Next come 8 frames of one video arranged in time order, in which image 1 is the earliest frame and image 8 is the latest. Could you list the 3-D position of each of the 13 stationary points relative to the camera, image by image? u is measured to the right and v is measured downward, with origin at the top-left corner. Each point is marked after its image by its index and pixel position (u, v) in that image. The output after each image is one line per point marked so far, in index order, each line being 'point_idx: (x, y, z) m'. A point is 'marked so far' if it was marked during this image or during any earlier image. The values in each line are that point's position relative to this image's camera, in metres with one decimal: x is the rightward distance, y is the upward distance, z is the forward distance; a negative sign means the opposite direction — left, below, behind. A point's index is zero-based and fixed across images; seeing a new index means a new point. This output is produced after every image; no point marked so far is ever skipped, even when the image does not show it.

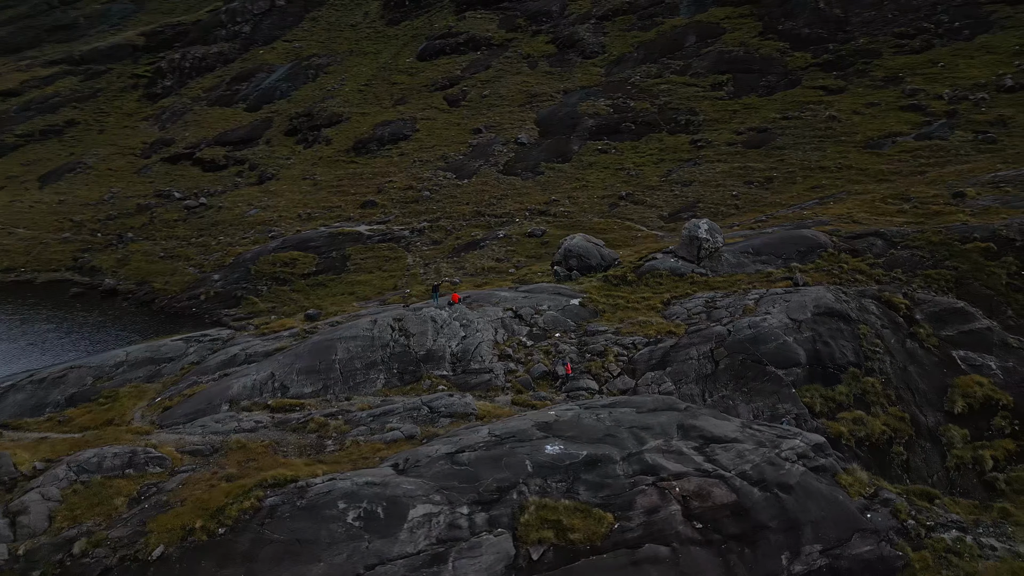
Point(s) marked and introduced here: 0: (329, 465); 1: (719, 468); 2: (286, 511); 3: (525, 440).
0: (-4.6, -4.5, +18.6) m
1: (+5.2, -4.5, +18.2) m
2: (-5.1, -5.0, +16.5) m
3: (+0.4, -3.8, +18.3) m
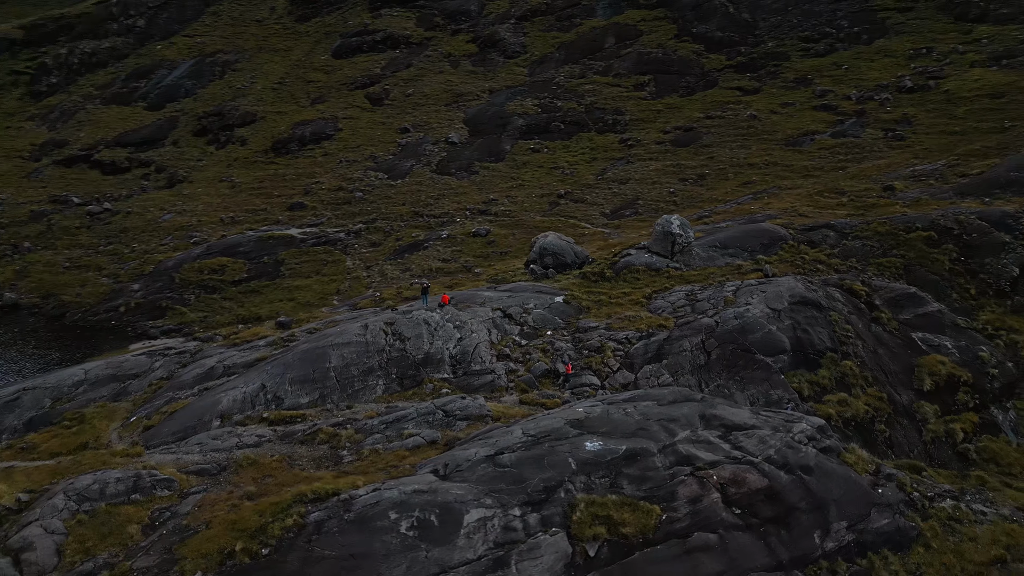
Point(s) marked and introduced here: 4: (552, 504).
0: (-3.6, -4.6, +17.9) m
1: (+6.1, -4.3, +18.8) m
2: (-3.9, -5.2, +15.8) m
3: (+1.3, -3.8, +18.3) m
4: (+0.9, -4.9, +16.7) m
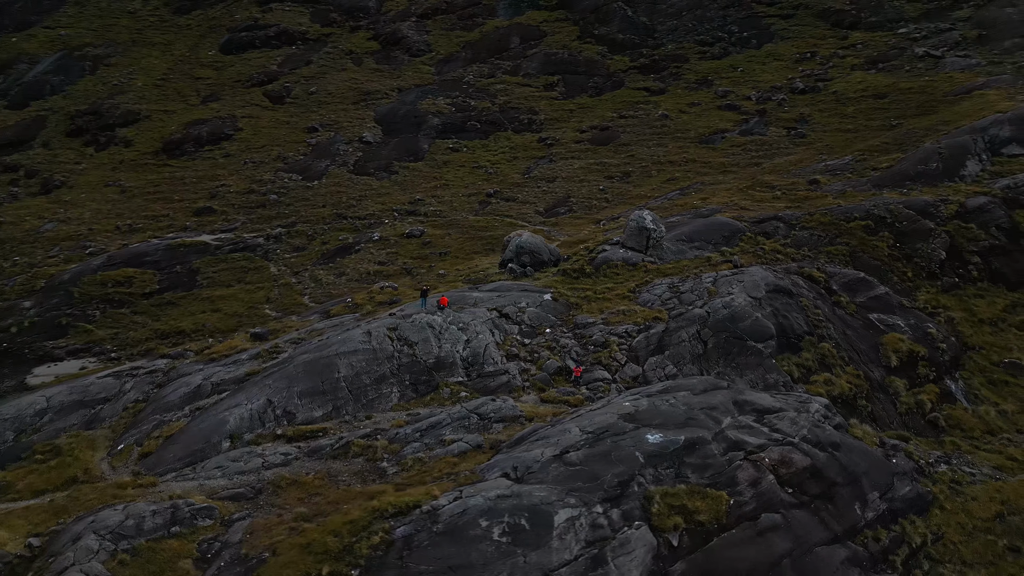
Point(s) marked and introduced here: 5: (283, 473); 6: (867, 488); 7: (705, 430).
0: (-2.0, -4.7, +17.3) m
1: (+7.4, -4.0, +19.7) m
2: (-1.8, -5.2, +15.2) m
3: (+2.8, -3.7, +18.5) m
4: (+2.7, -4.8, +16.8) m
5: (-6.0, -4.9, +19.2) m
6: (+9.6, -5.4, +19.7) m
7: (+5.0, -3.7, +18.9) m
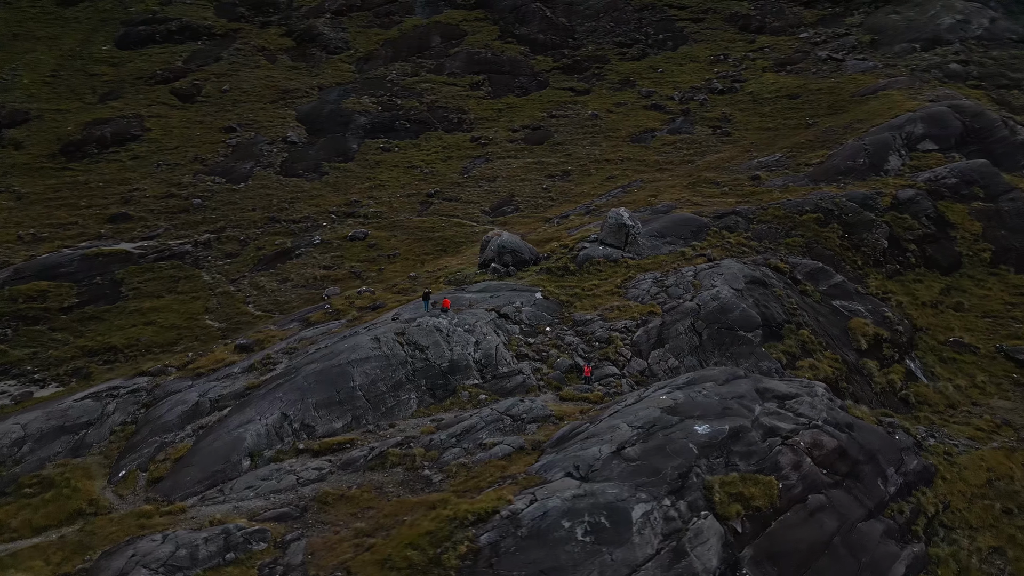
0: (-0.5, -4.7, +17.0) m
1: (+8.5, -3.8, +20.7) m
2: (0.0, -5.3, +14.9) m
3: (+4.0, -3.6, +18.8) m
4: (+4.2, -4.7, +17.1) m
5: (-4.7, -5.0, +18.3) m
6: (+10.7, -5.1, +20.9) m
7: (+6.2, -3.5, +19.5) m
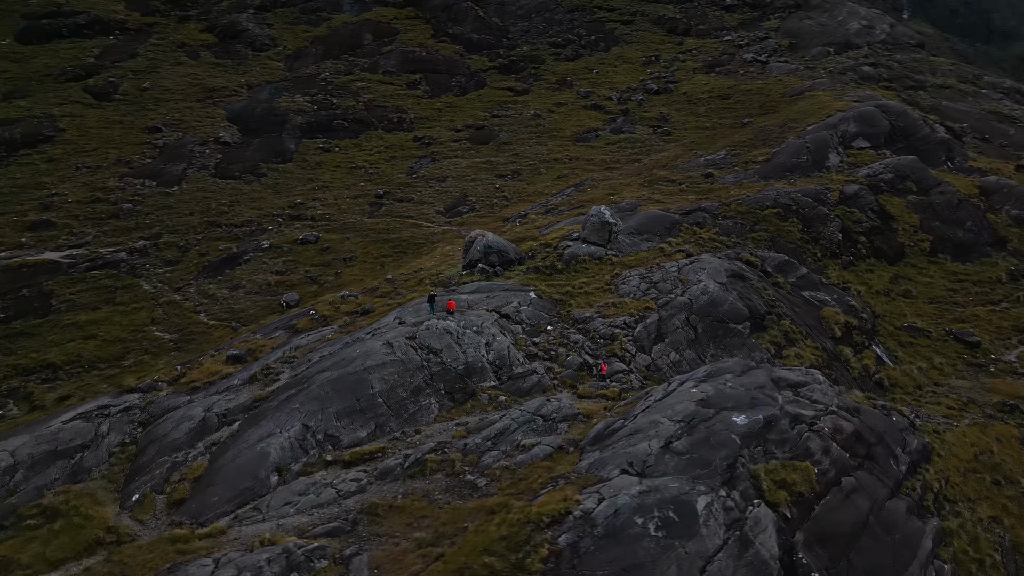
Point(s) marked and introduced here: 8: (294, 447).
0: (+0.9, -4.7, +16.8) m
1: (+9.3, -3.5, +21.5) m
2: (+1.6, -5.2, +14.8) m
3: (+5.1, -3.4, +19.2) m
4: (+5.5, -4.6, +17.5) m
5: (-3.5, -5.2, +17.7) m
6: (+11.5, -4.7, +22.0) m
7: (+7.2, -3.3, +20.2) m
8: (-6.0, -4.3, +19.7) m
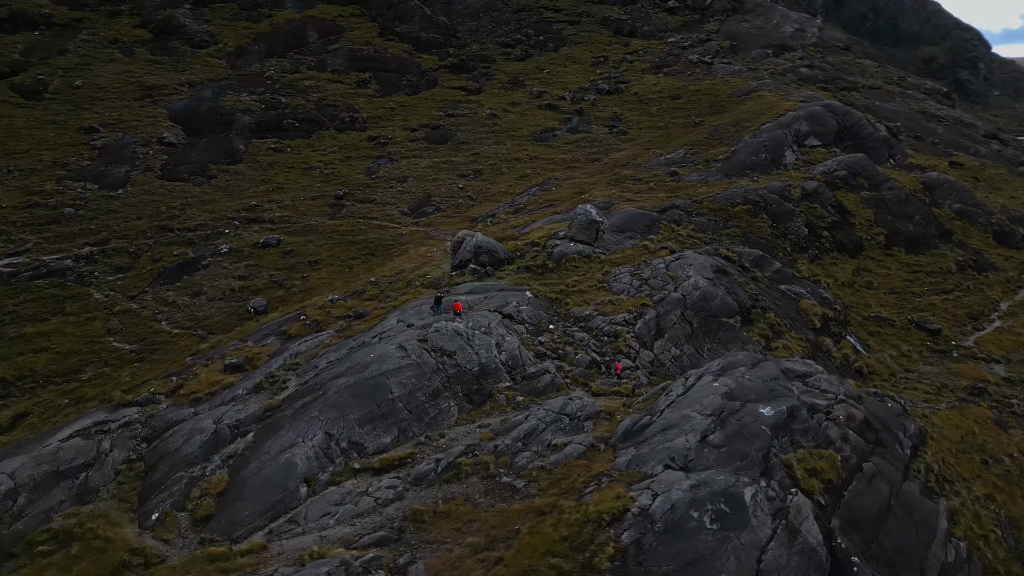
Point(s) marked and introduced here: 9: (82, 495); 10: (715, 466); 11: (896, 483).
0: (+2.0, -4.7, +16.8) m
1: (+9.9, -3.3, +22.3) m
2: (+2.9, -5.2, +14.9) m
3: (+5.9, -3.3, +19.6) m
4: (+6.5, -4.4, +17.9) m
5: (-2.5, -5.2, +17.3) m
6: (+12.1, -4.5, +23.0) m
7: (+7.9, -3.1, +20.7) m
8: (-5.1, -4.4, +19.1) m
9: (-11.1, -5.3, +18.7) m
10: (+4.8, -4.2, +17.3) m
11: (+10.5, -5.4, +20.0) m
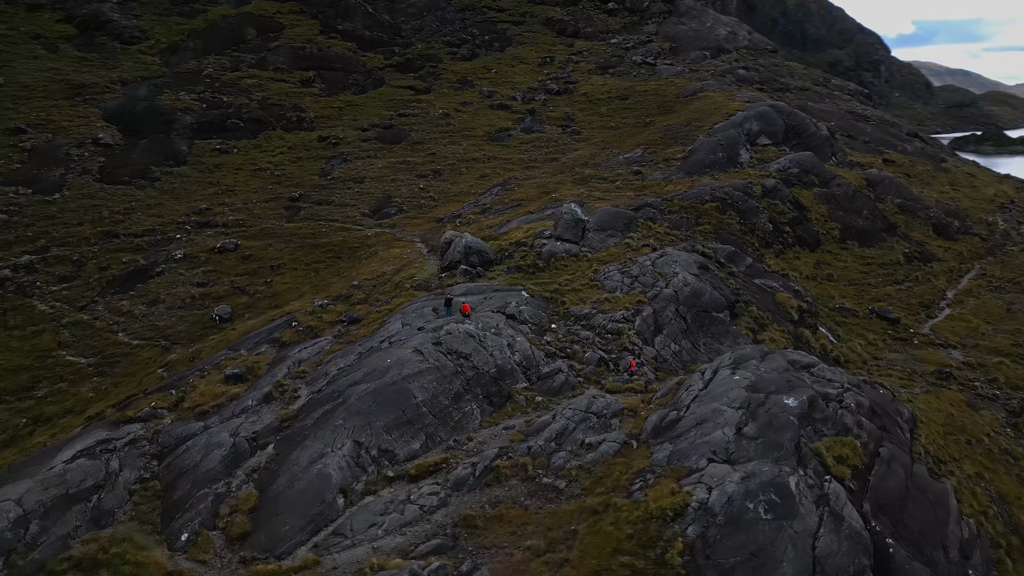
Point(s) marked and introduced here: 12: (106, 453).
0: (+3.2, -4.6, +17.0) m
1: (+10.5, -3.1, +23.2) m
2: (+4.2, -5.1, +15.1) m
3: (+6.8, -3.2, +20.1) m
4: (+7.5, -4.3, +18.5) m
5: (-1.3, -5.3, +17.0) m
6: (+12.6, -4.2, +24.1) m
7: (+8.6, -3.0, +21.4) m
8: (-4.1, -4.5, +18.5) m
9: (-10.0, -5.6, +17.5) m
10: (+5.9, -4.1, +17.7) m
11: (+11.4, -5.1, +20.9) m
12: (-11.2, -4.5, +20.0) m
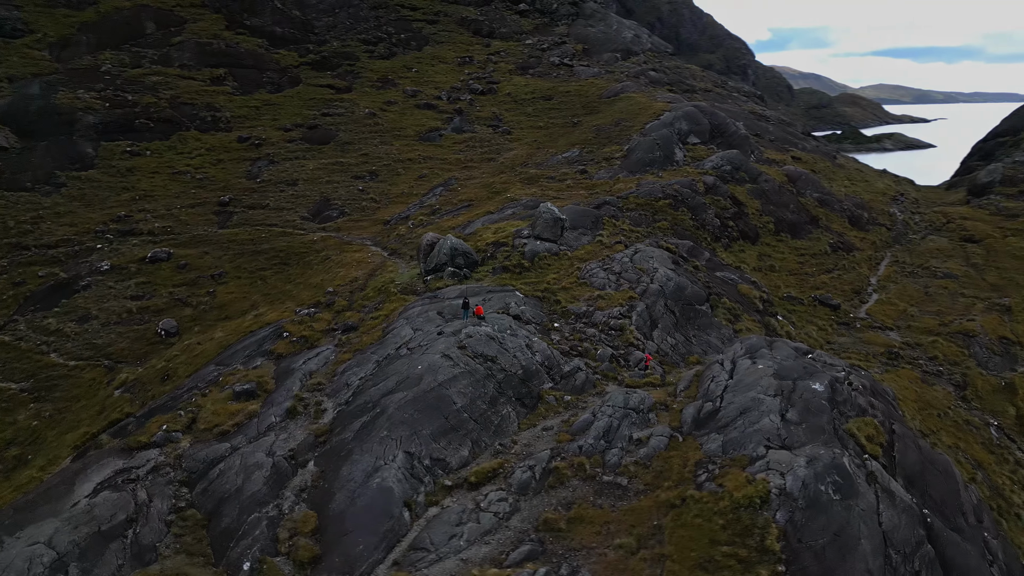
0: (+4.9, -4.5, +17.4) m
1: (+11.2, -2.7, +24.6) m
2: (+6.2, -4.9, +15.7) m
3: (+8.0, -2.9, +20.9) m
4: (+9.0, -4.0, +19.5) m
5: (+0.5, -5.3, +16.7) m
6: (+13.2, -3.8, +25.8) m
7: (+9.6, -2.7, +22.5) m
8: (-2.6, -4.7, +17.8) m
9: (-8.2, -5.9, +16.0) m
10: (+7.4, -3.9, +18.5) m
11: (+12.4, -4.7, +22.5) m
12: (-9.8, -4.9, +18.2) m
